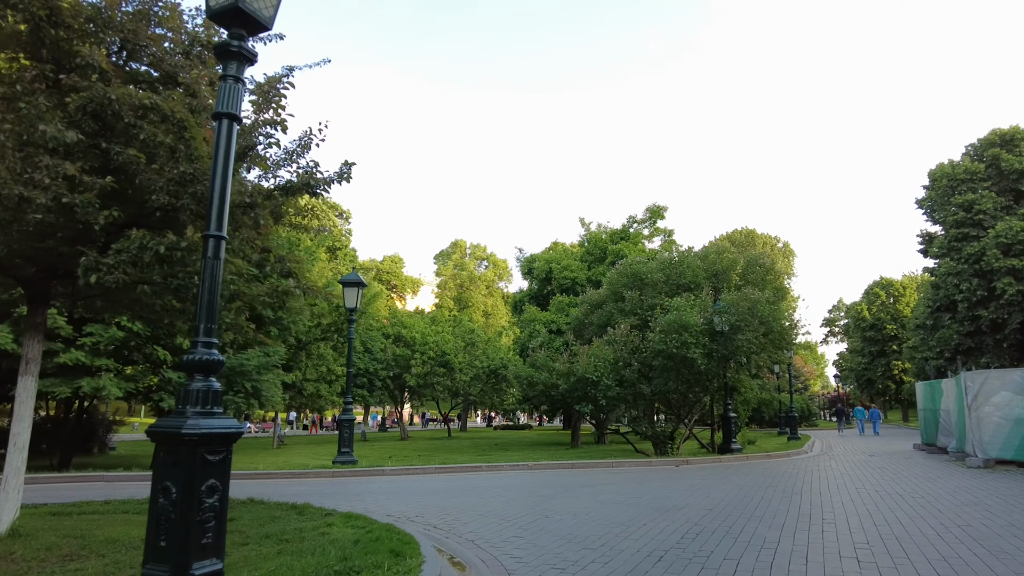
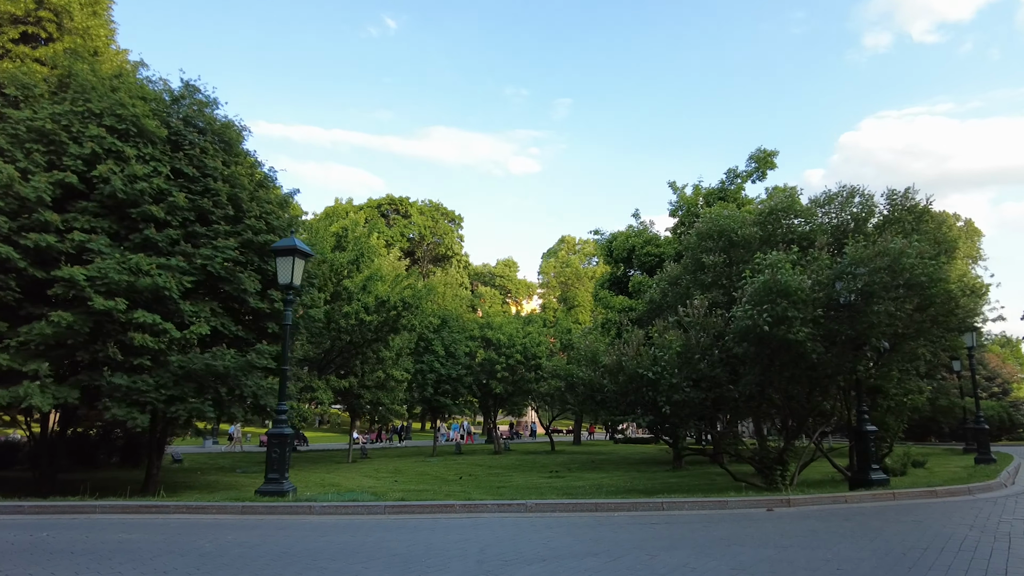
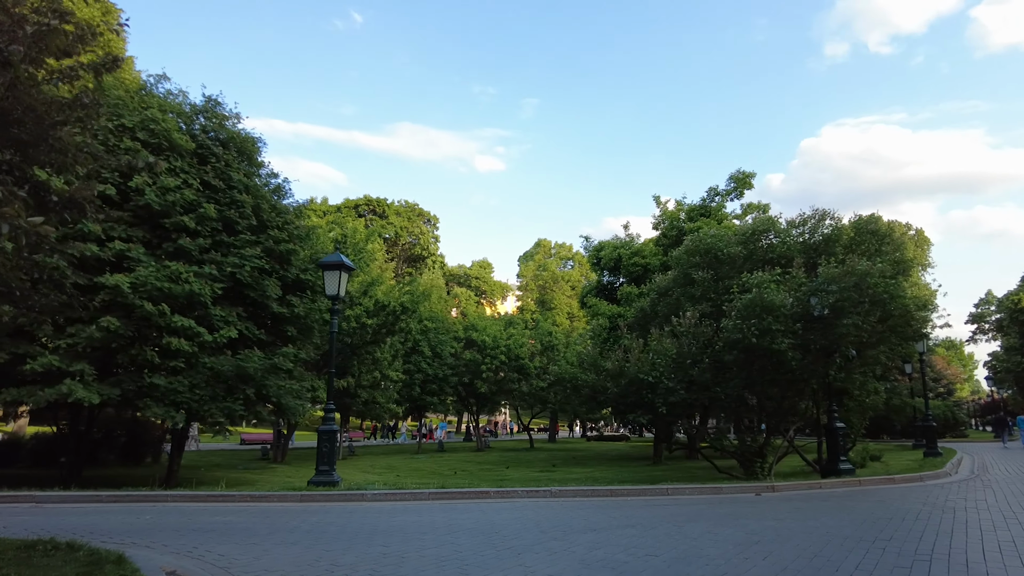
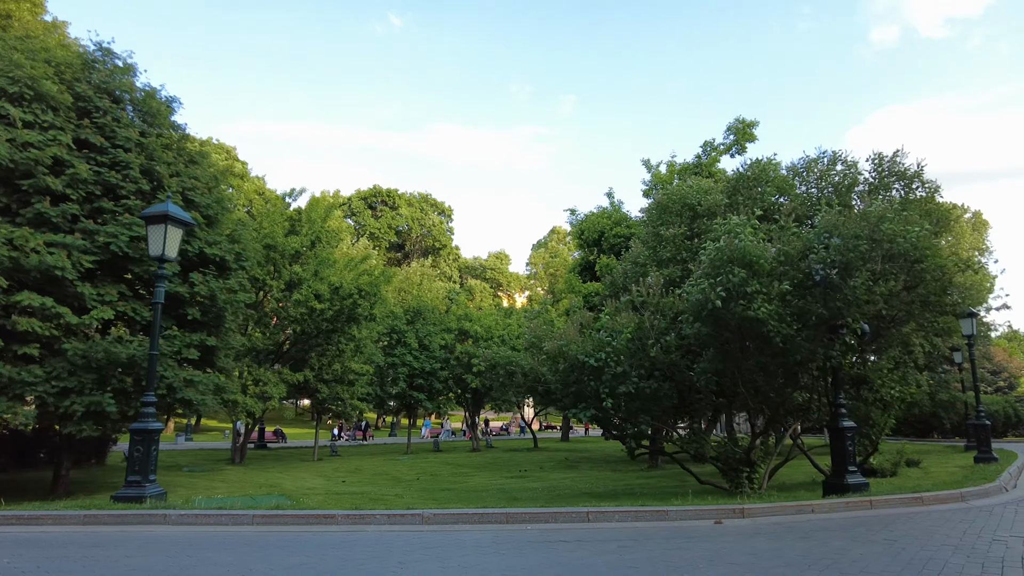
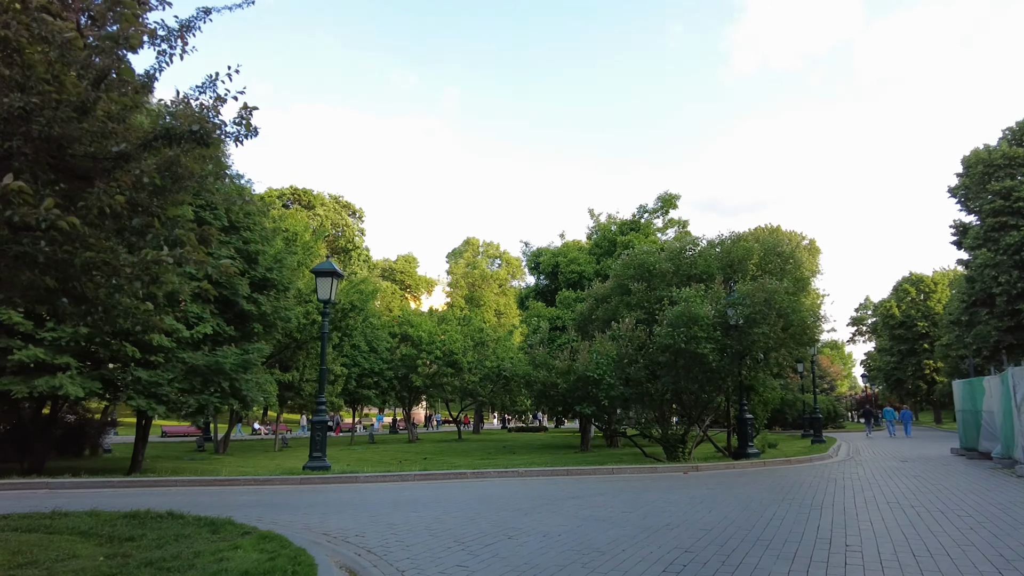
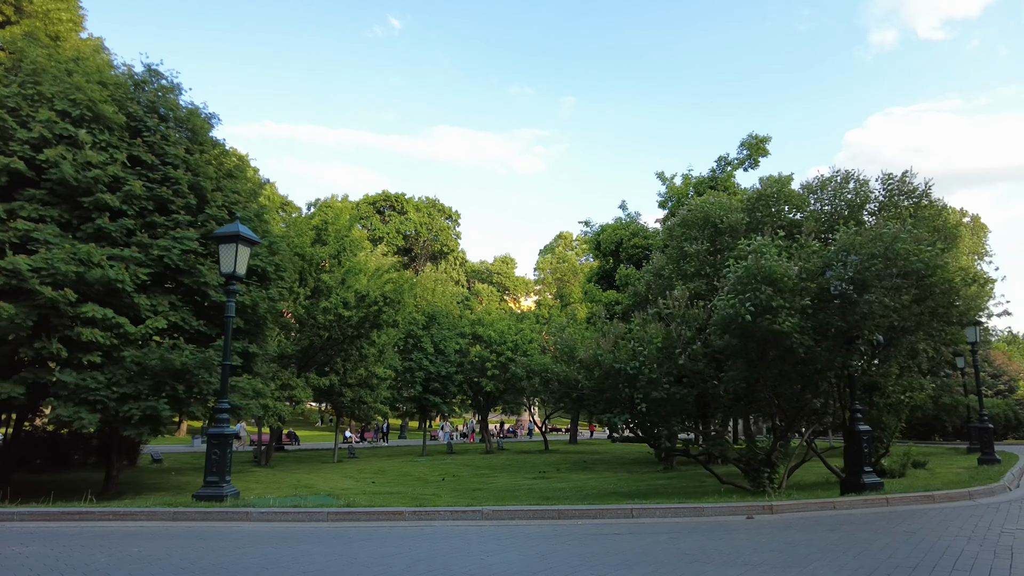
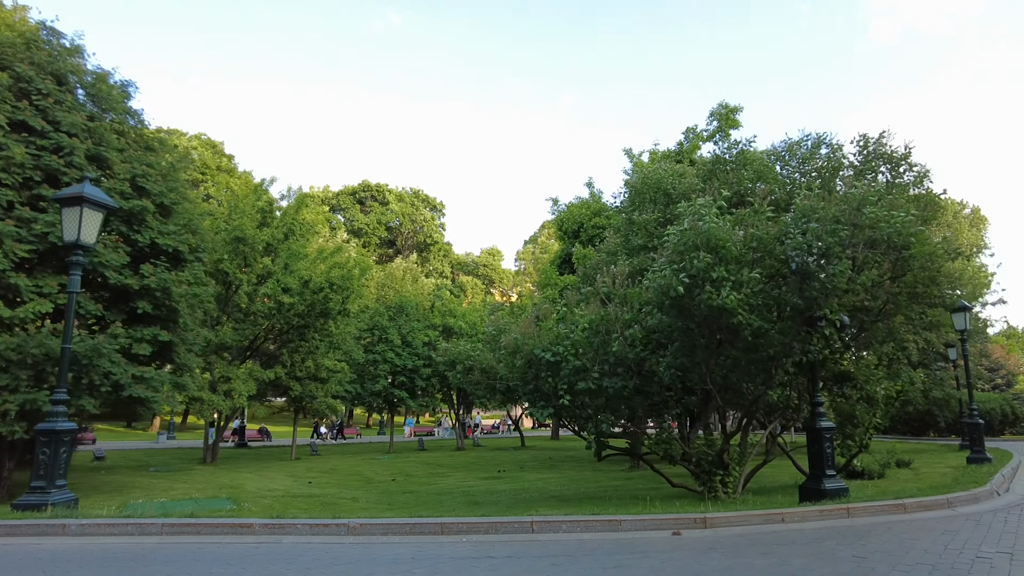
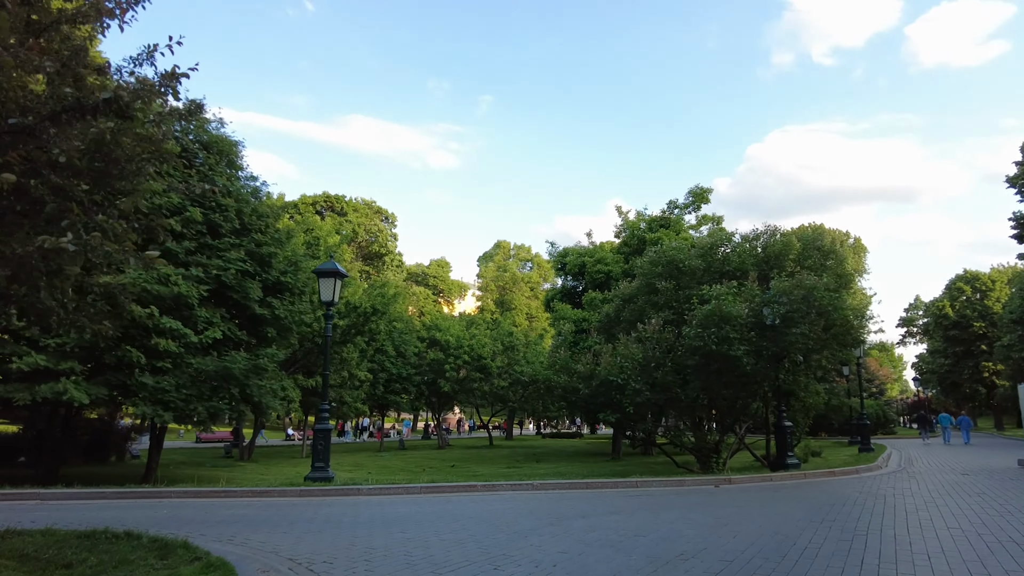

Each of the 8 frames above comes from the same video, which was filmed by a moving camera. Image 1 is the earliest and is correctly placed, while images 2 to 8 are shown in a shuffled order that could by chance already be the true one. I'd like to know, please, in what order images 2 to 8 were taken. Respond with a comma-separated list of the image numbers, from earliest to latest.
5, 8, 3, 2, 6, 4, 7
